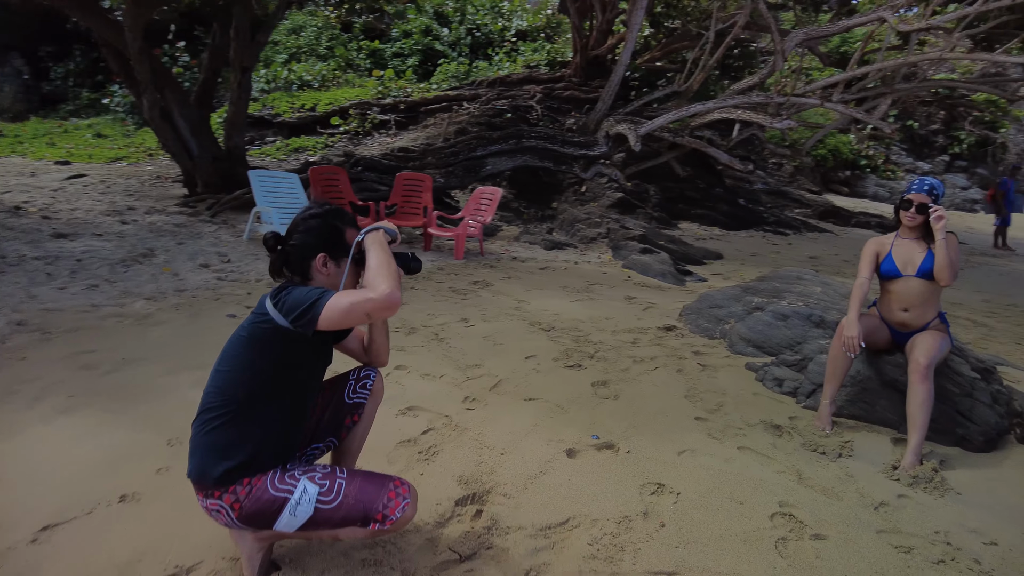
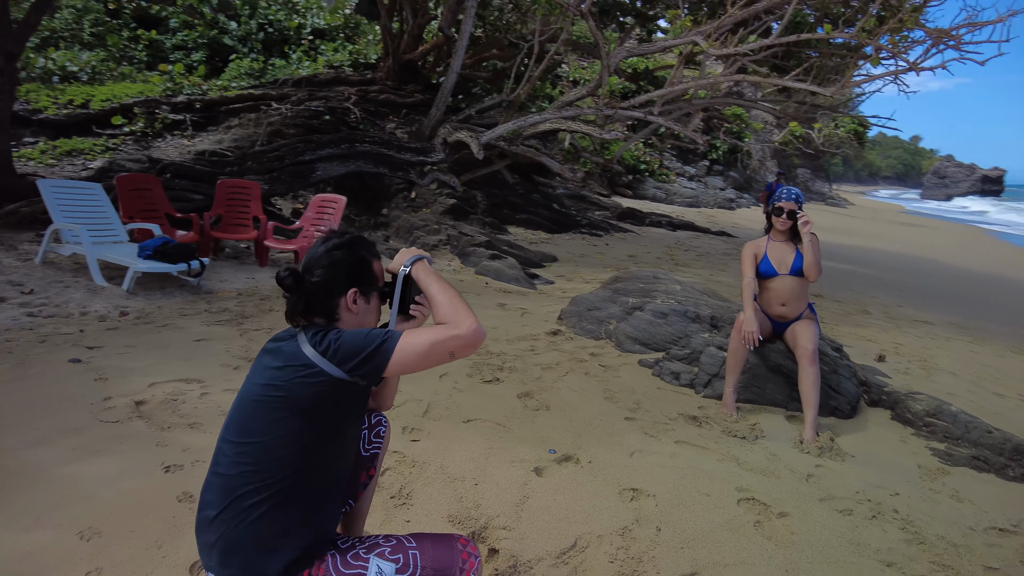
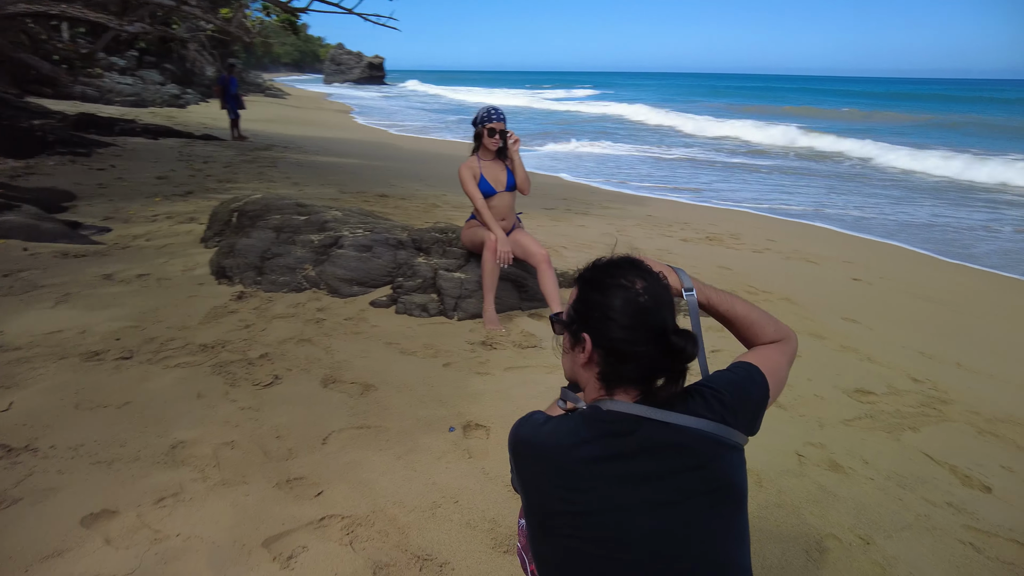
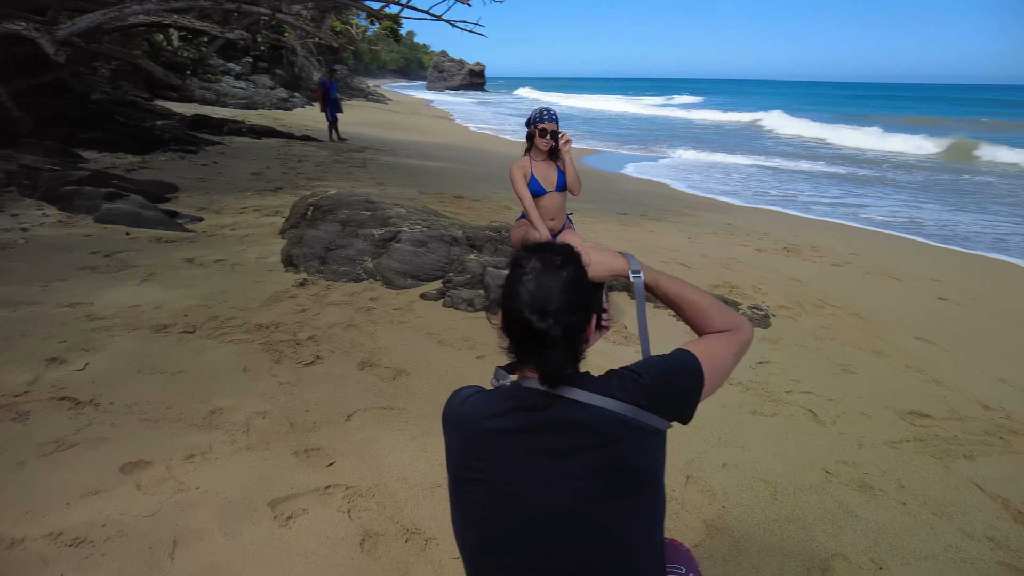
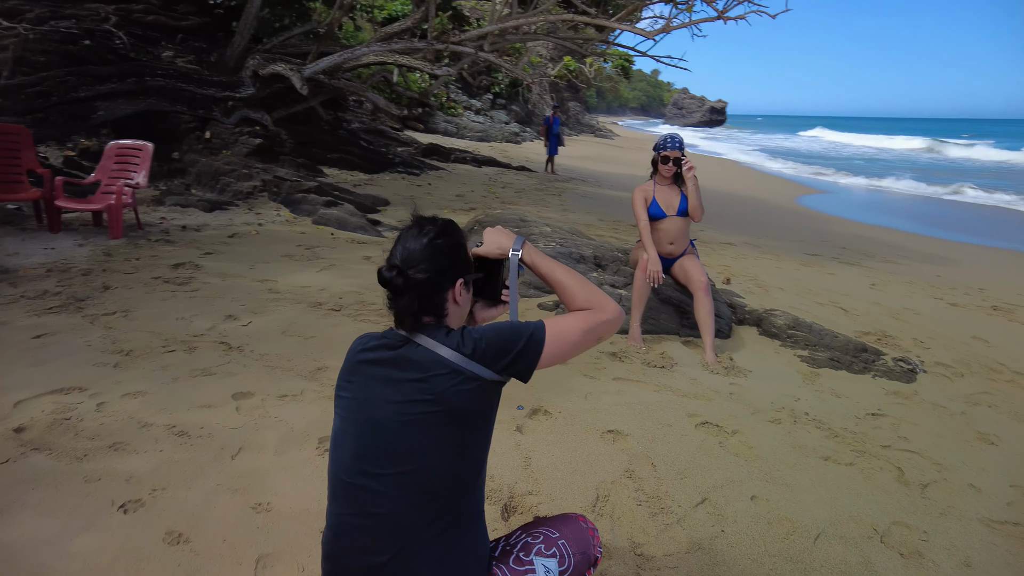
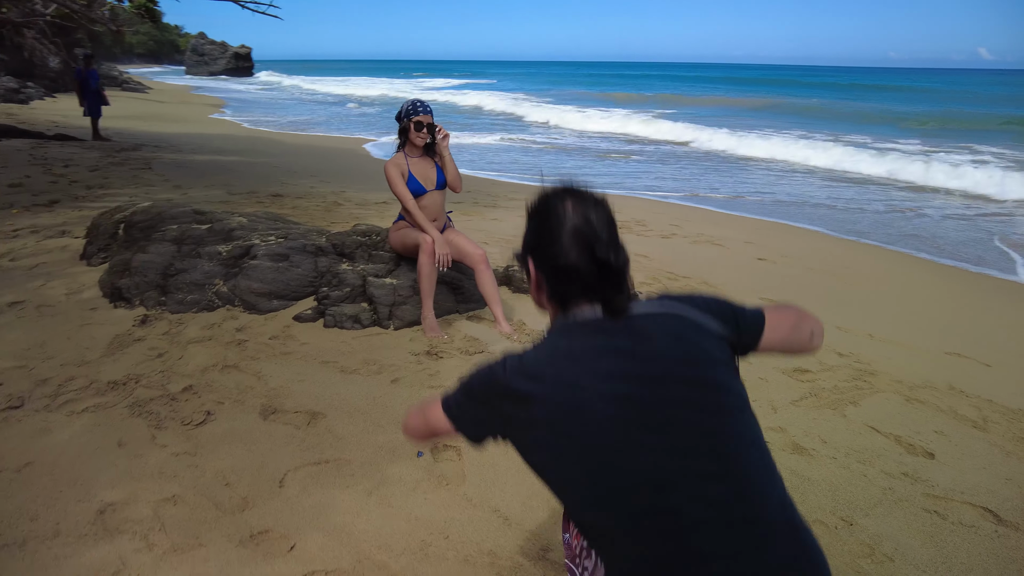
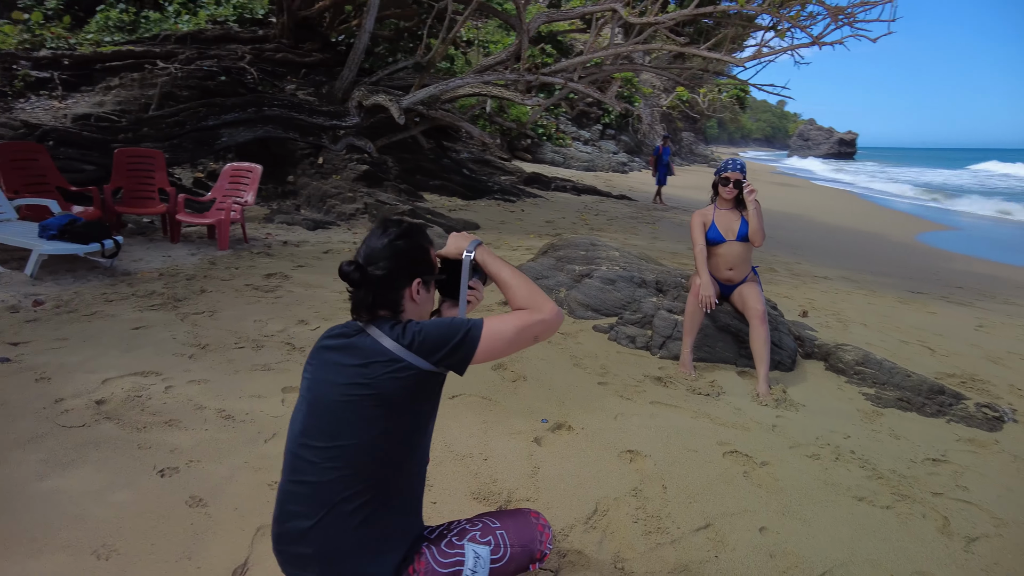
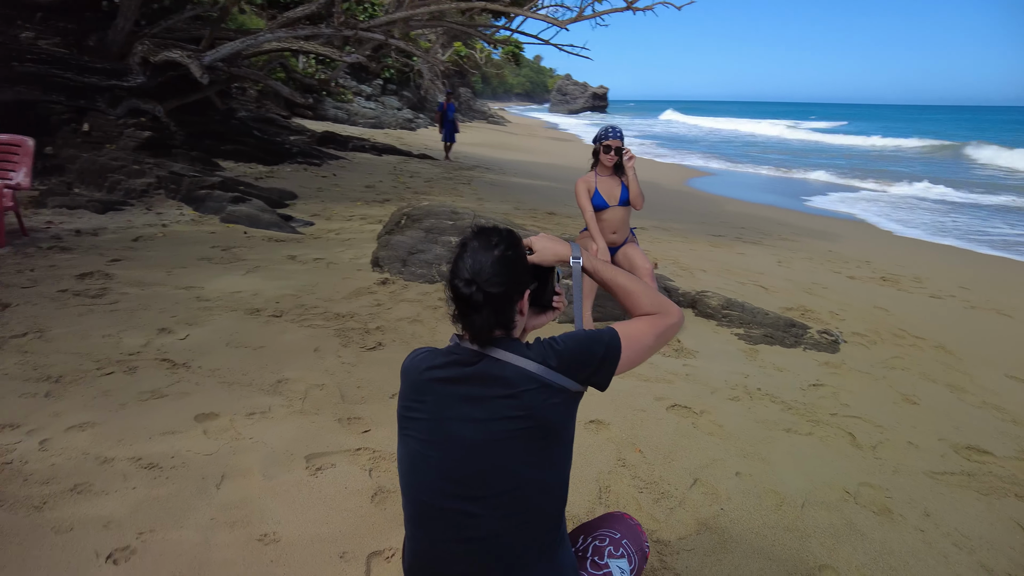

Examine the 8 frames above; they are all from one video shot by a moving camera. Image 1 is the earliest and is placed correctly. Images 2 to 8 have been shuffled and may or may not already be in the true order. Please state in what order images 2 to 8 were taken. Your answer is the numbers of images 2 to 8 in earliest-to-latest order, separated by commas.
2, 7, 5, 8, 4, 3, 6
